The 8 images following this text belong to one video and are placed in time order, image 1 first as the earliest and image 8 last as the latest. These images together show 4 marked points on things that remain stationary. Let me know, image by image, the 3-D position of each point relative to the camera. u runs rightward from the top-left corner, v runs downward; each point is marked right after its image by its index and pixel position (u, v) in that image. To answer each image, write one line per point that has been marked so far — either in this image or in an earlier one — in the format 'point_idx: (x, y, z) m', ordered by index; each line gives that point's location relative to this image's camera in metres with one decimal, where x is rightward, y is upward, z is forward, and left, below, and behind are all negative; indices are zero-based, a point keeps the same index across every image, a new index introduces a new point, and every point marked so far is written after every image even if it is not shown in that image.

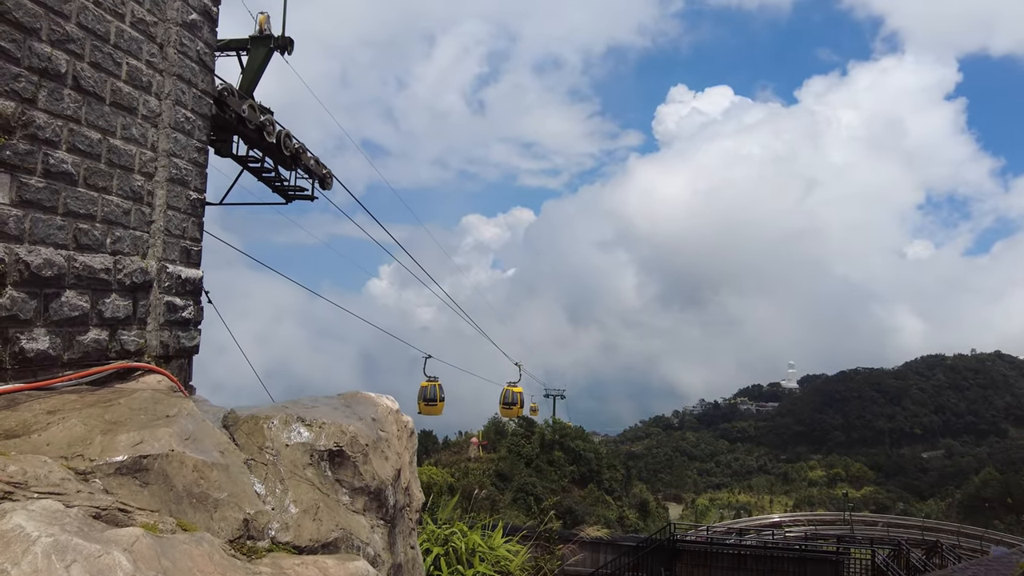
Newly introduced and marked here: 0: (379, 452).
0: (-0.9, -1.1, +4.4) m
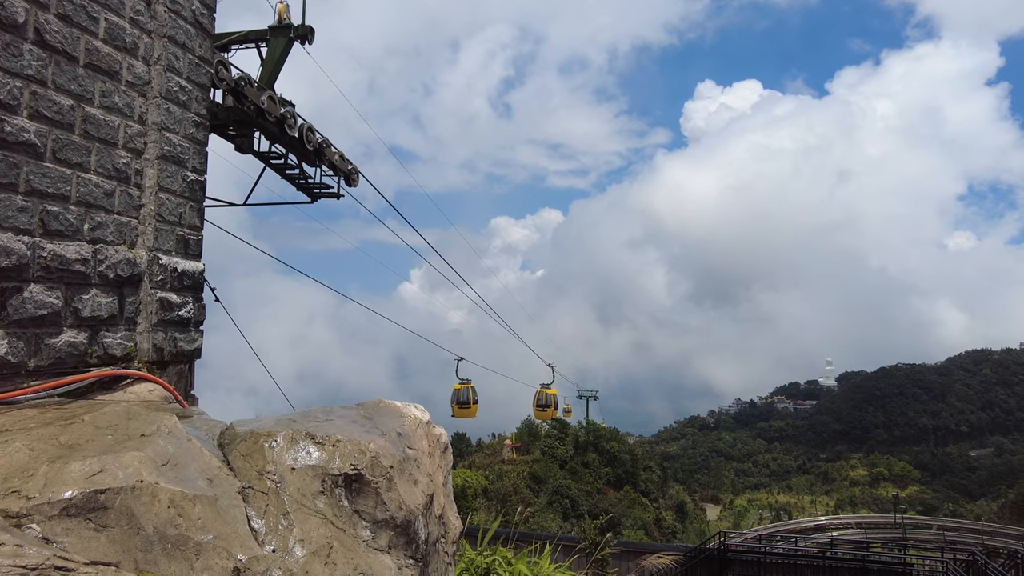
0: (-0.6, -1.0, +3.6) m
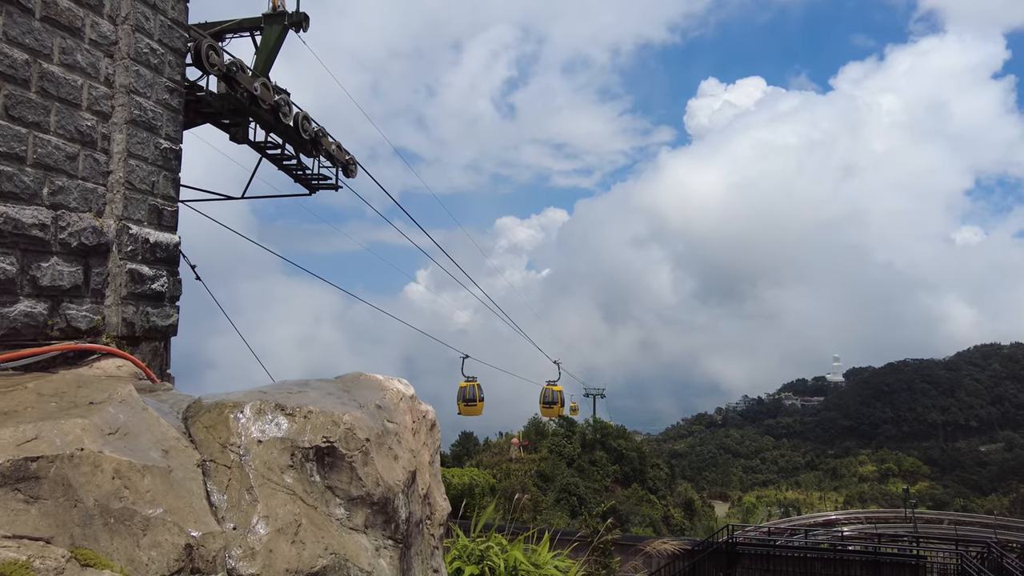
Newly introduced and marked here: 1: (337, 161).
0: (-0.6, -0.8, +3.3) m
1: (-3.7, +2.7, +14.2) m
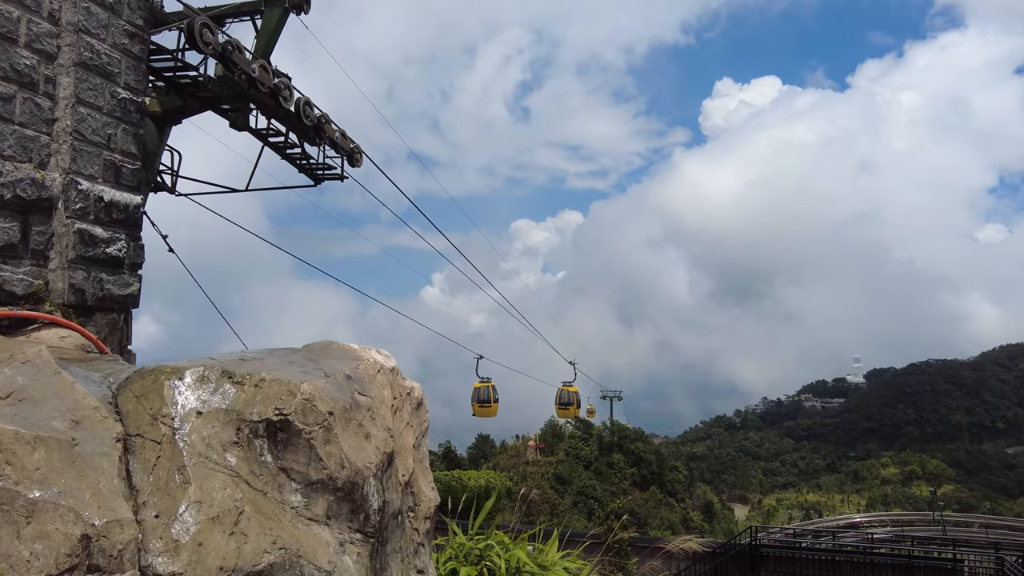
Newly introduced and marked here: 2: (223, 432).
0: (-0.7, -0.6, +2.8) m
1: (-3.5, +2.9, +13.7) m
2: (-1.1, -0.5, +2.5) m
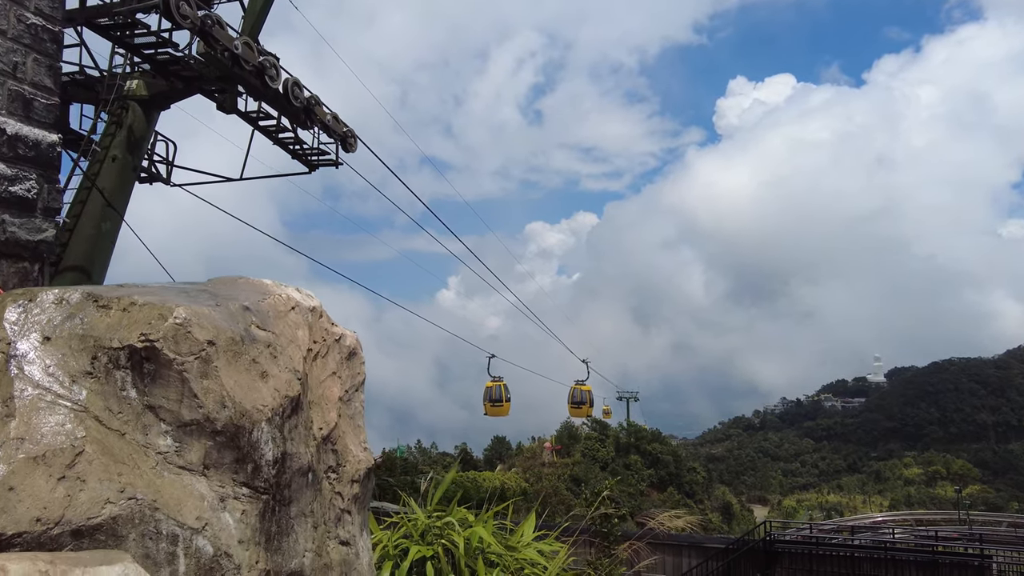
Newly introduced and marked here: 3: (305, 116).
0: (-0.9, -0.3, +2.3) m
1: (-3.6, +3.1, +13.4) m
2: (-1.4, -0.2, +2.1) m
3: (-3.9, +3.3, +12.6) m
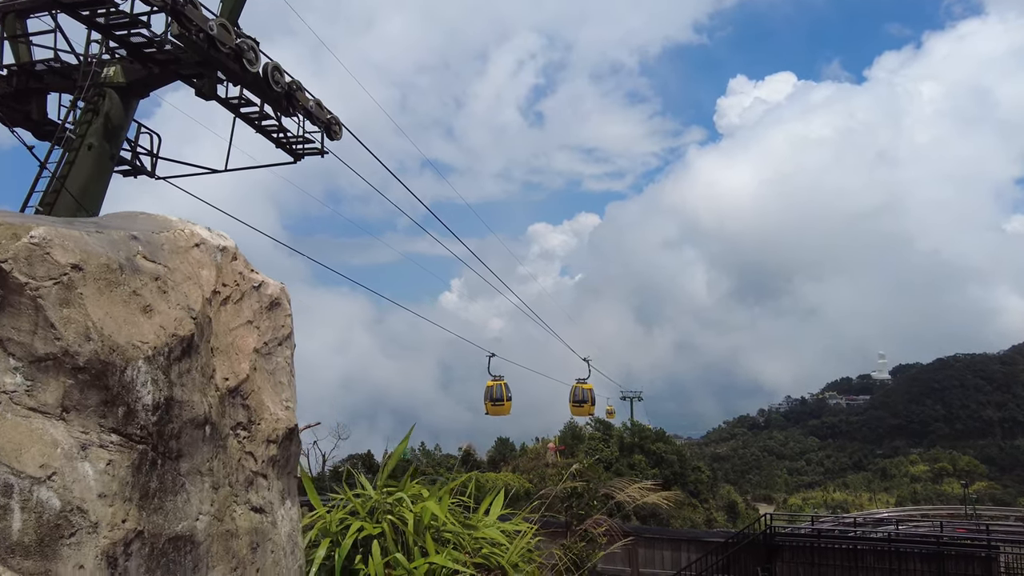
0: (-1.2, 0.0, +2.0) m
1: (-3.8, +3.3, +13.1) m
2: (-1.6, 0.0, +1.7) m
3: (-4.2, +3.5, +12.3) m
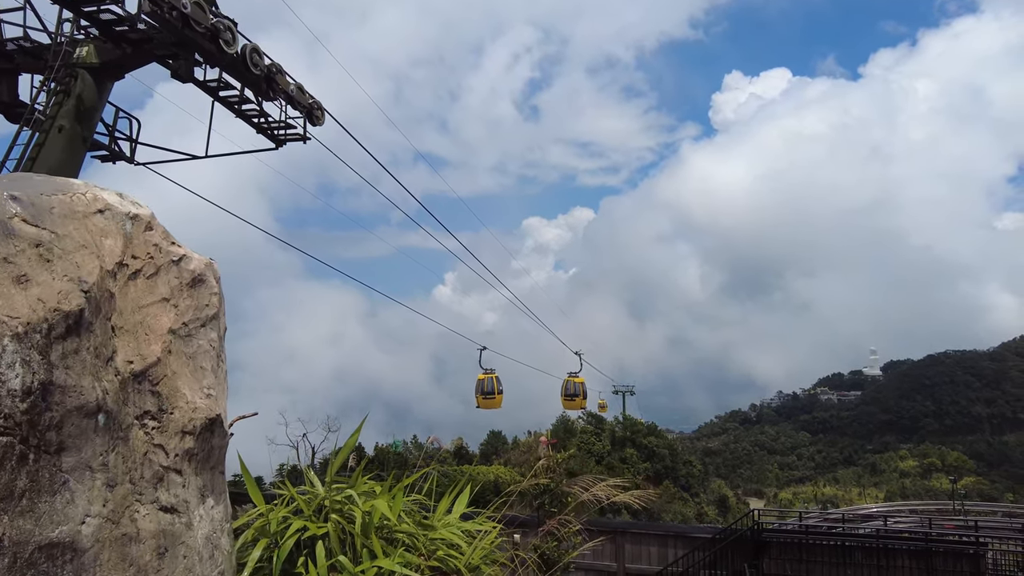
0: (-1.3, +0.1, +1.7) m
1: (-4.1, +3.5, +12.7) m
2: (-1.8, +0.1, +1.4) m
3: (-4.4, +3.7, +12.0) m
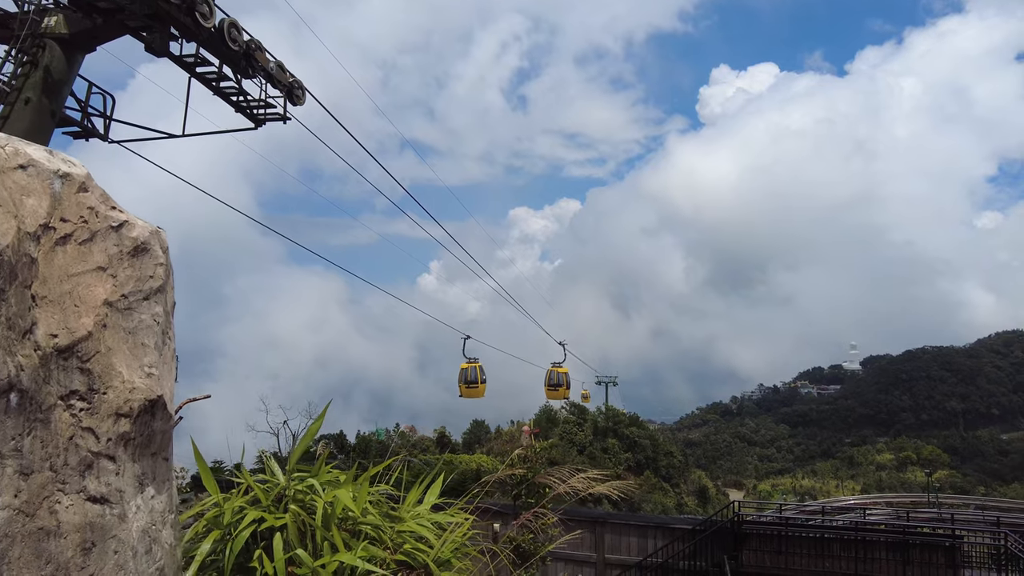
0: (-1.4, +0.2, +1.5) m
1: (-4.3, +3.8, +12.4) m
2: (-1.9, +0.2, +1.2) m
3: (-4.7, +4.0, +11.6) m
